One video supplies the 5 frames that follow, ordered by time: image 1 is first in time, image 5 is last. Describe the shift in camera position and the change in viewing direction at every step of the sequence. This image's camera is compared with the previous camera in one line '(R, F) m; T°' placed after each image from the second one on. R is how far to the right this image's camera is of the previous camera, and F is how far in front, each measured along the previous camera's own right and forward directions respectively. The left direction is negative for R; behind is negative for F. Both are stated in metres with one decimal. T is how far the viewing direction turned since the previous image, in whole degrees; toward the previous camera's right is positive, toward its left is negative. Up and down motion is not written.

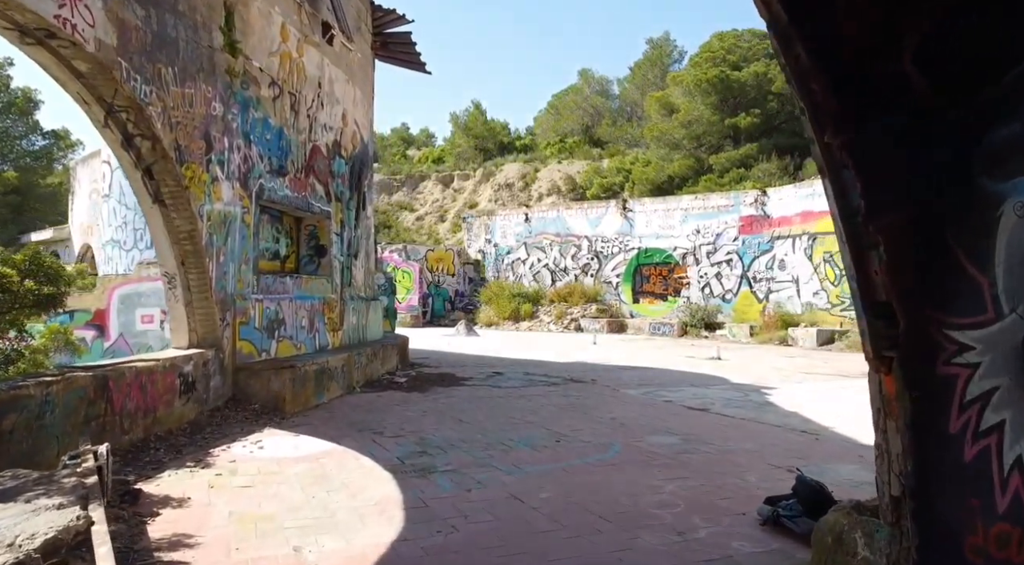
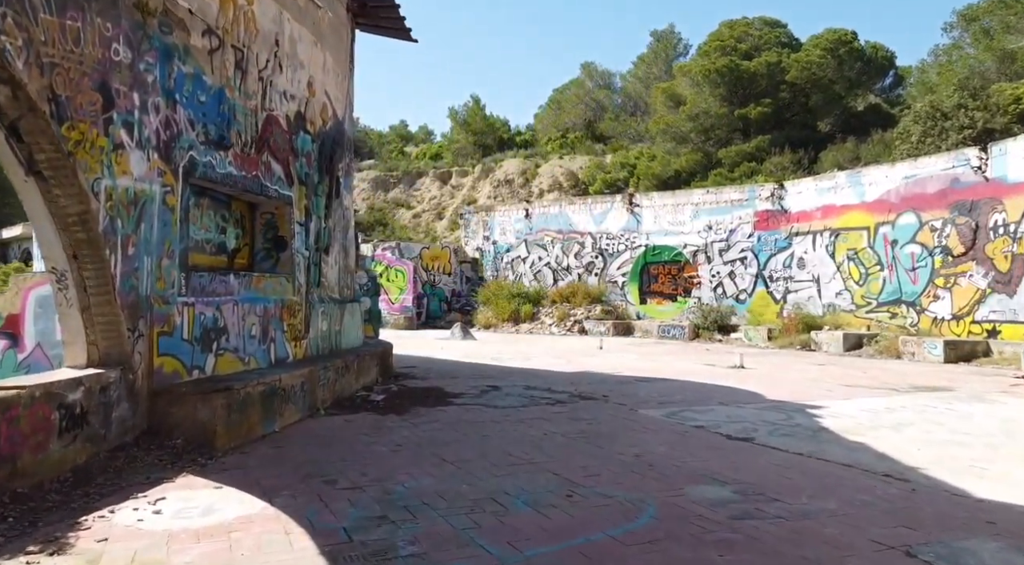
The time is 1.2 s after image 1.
(0.0, +1.7) m; 0°
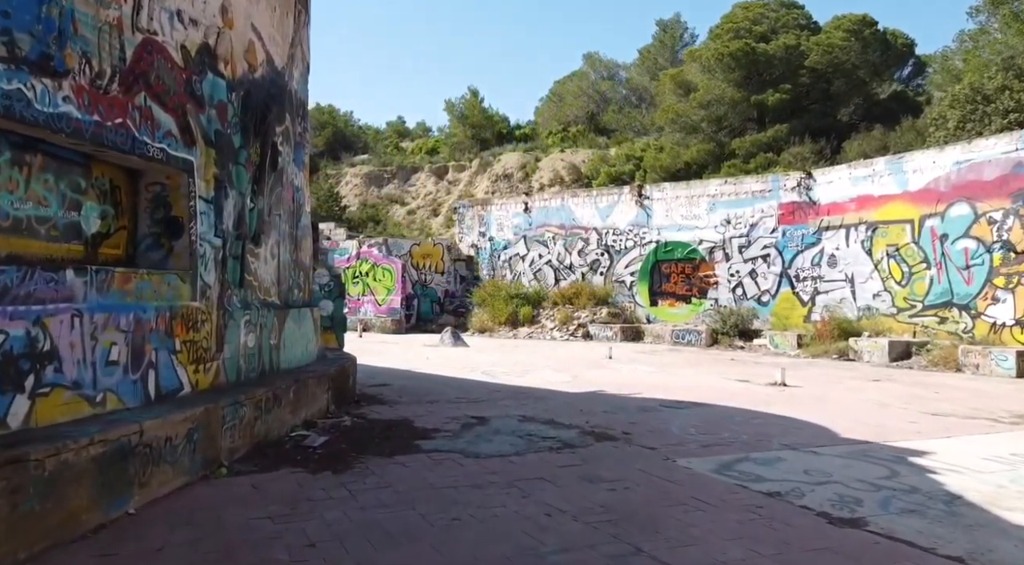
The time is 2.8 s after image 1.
(+0.1, +2.4) m; 0°
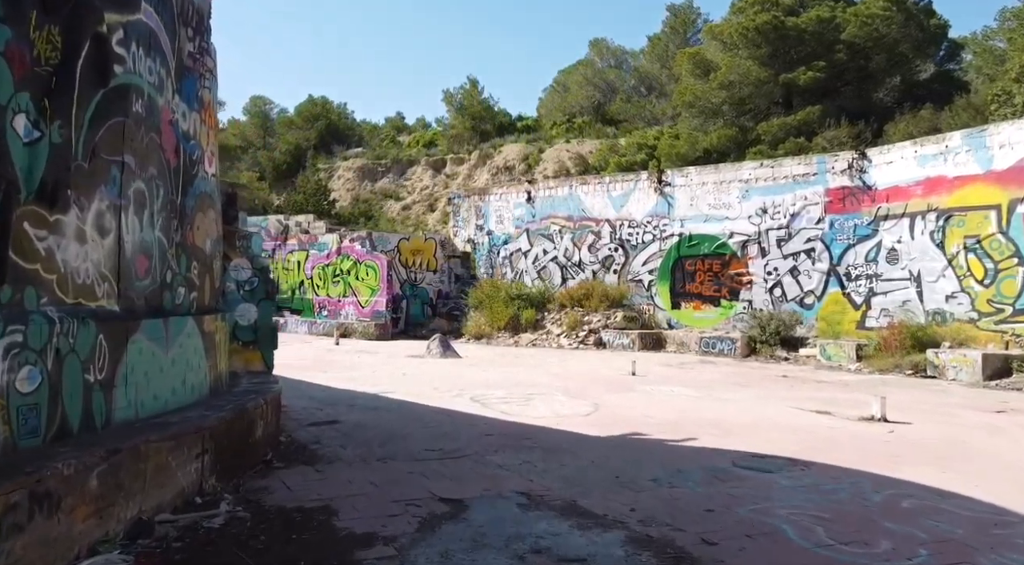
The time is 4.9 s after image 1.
(0.0, +3.2) m; 0°
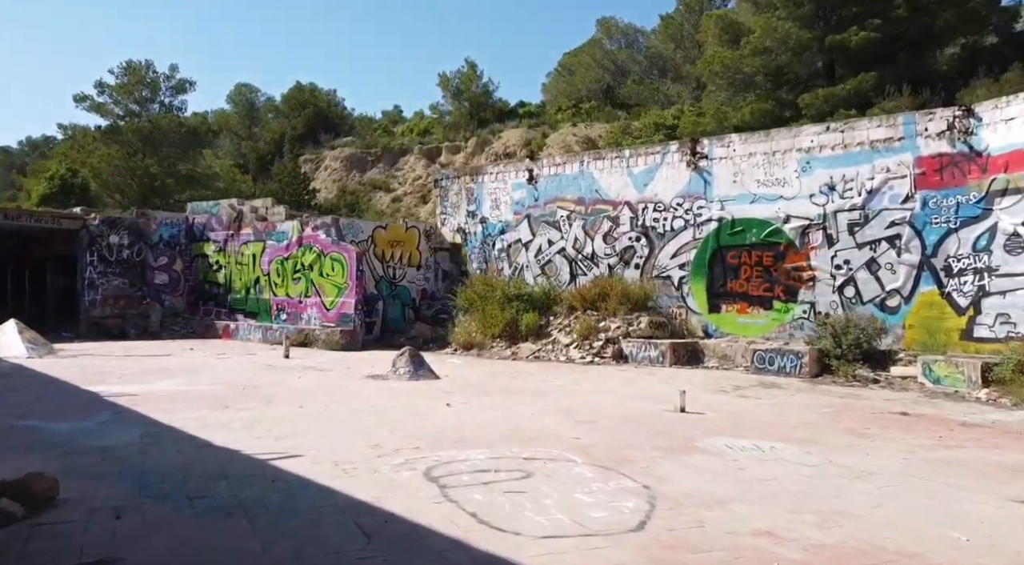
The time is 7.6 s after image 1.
(+0.1, +4.3) m; 0°
